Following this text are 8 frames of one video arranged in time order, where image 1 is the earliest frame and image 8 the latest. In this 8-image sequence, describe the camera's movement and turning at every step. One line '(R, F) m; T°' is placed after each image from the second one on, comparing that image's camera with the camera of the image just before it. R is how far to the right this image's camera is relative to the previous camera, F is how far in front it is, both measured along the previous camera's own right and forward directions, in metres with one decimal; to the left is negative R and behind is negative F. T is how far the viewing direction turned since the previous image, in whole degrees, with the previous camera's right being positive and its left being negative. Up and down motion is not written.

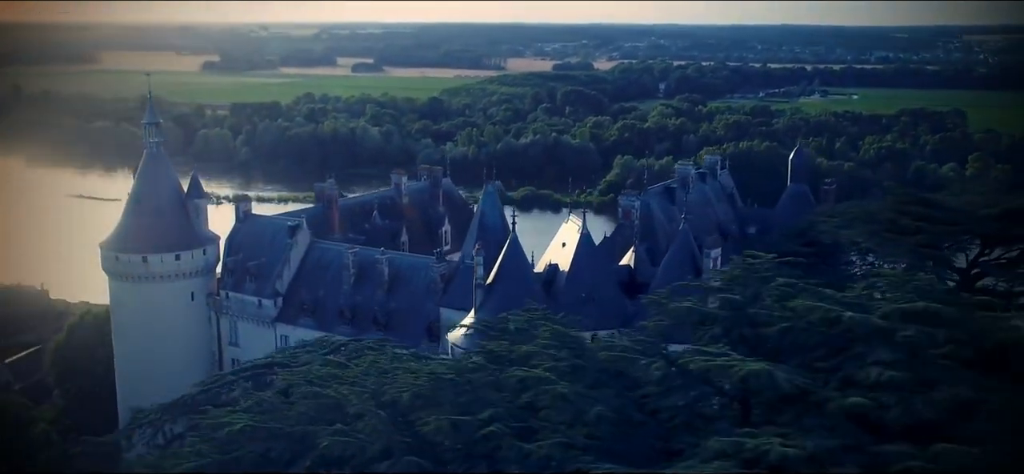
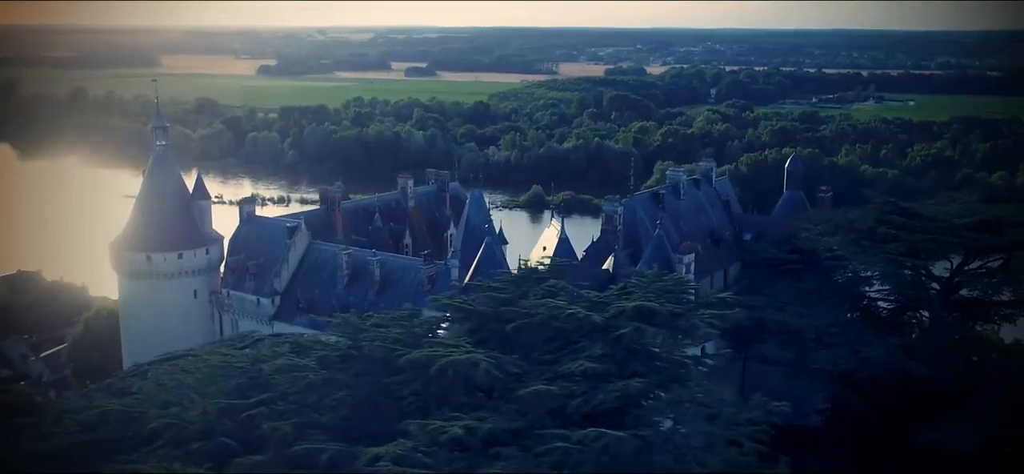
(+2.1, -0.6) m; -3°
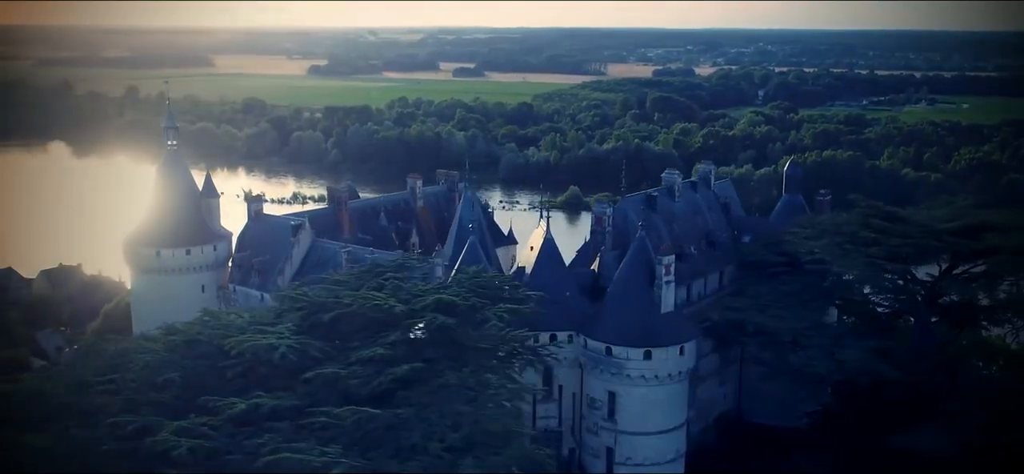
(+1.9, -0.6) m; -3°
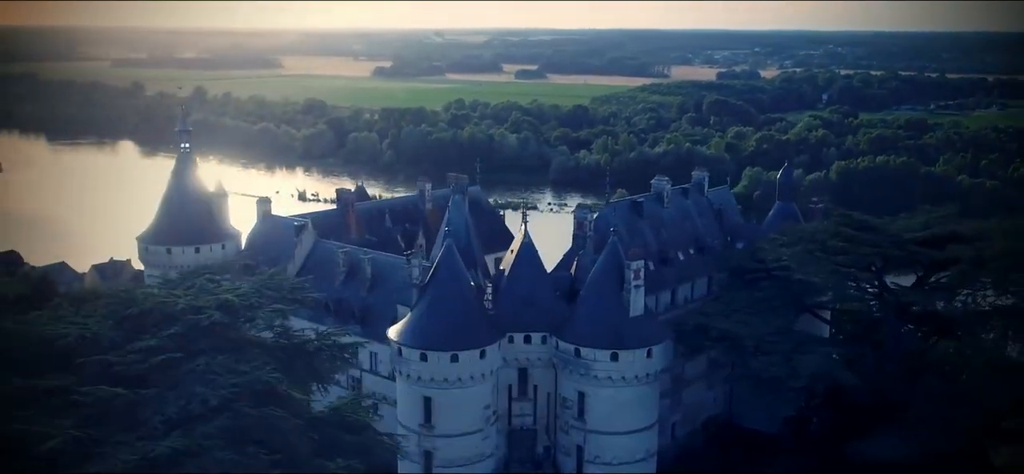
(+2.6, -0.9) m; -4°
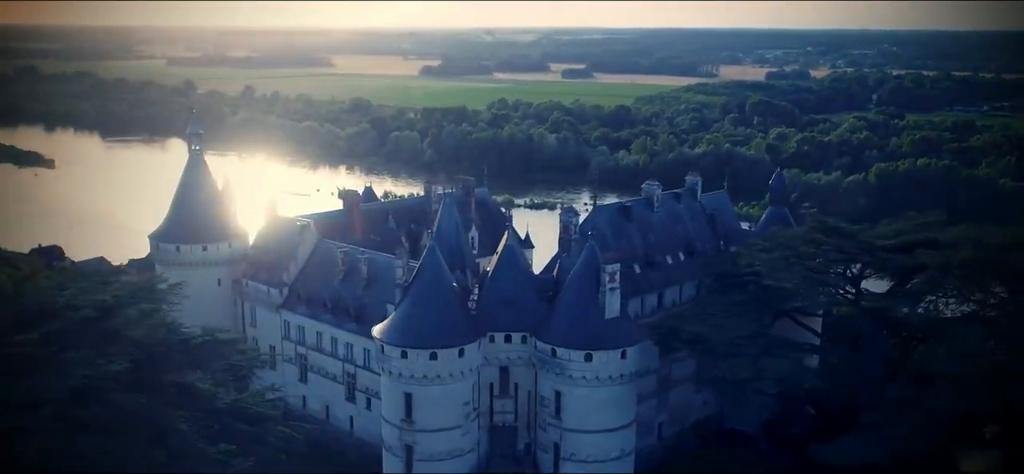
(+2.1, -0.9) m; -3°
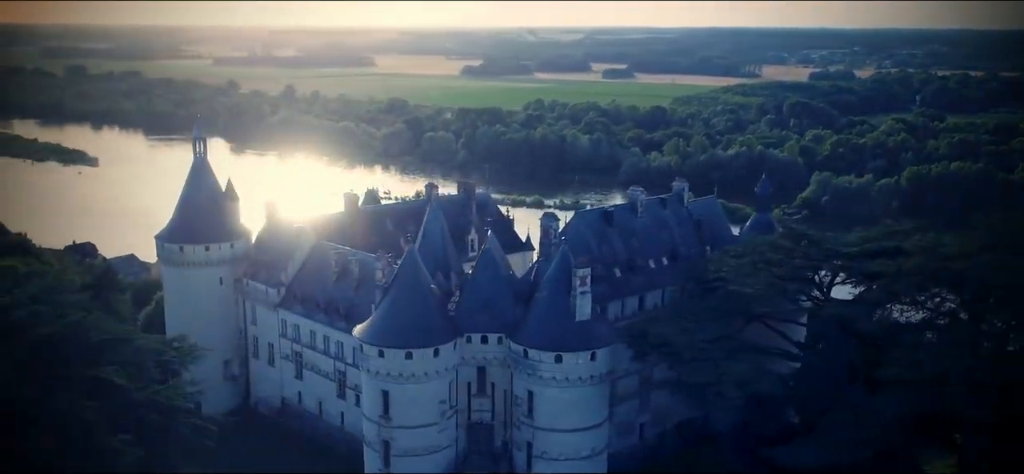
(+2.1, -0.9) m; -2°
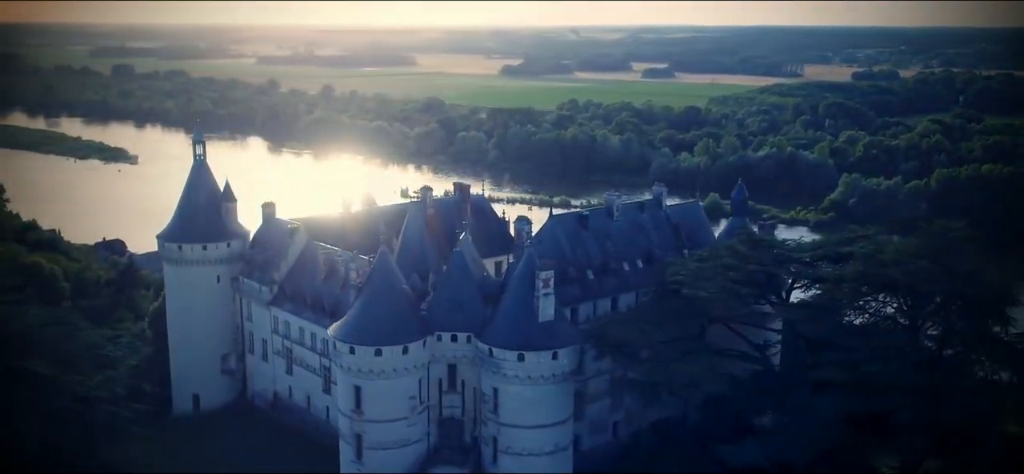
(+2.4, -1.2) m; -2°
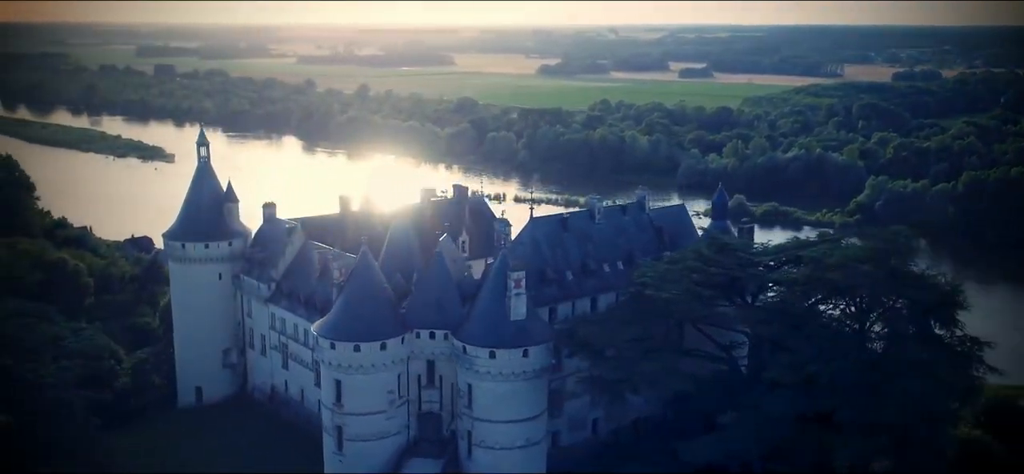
(+2.2, -1.2) m; -2°
